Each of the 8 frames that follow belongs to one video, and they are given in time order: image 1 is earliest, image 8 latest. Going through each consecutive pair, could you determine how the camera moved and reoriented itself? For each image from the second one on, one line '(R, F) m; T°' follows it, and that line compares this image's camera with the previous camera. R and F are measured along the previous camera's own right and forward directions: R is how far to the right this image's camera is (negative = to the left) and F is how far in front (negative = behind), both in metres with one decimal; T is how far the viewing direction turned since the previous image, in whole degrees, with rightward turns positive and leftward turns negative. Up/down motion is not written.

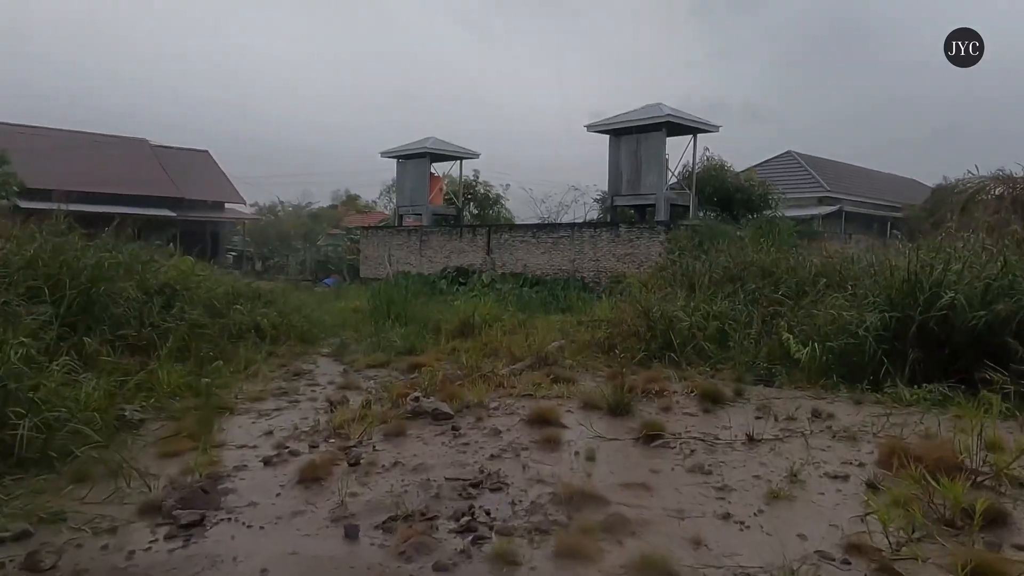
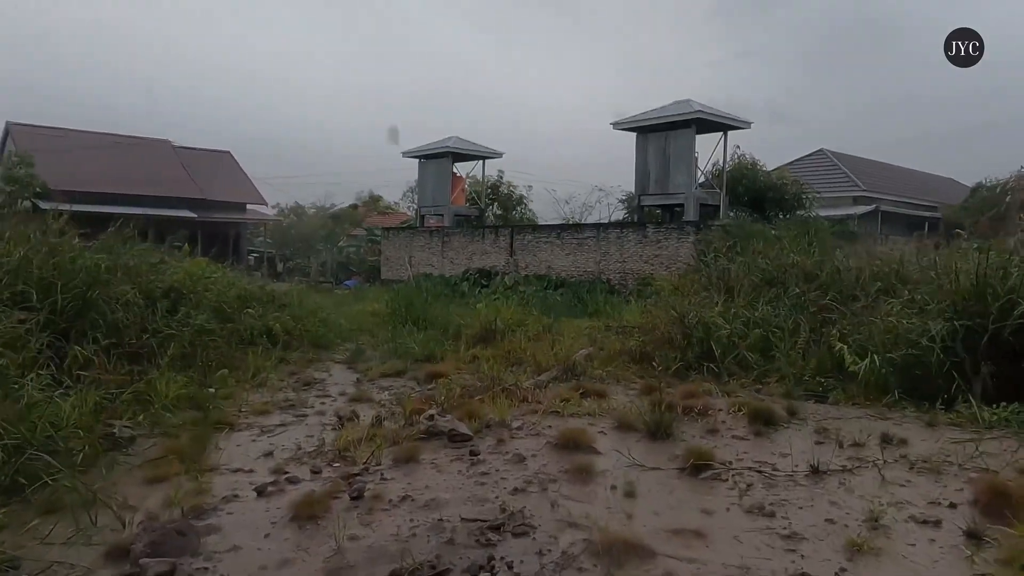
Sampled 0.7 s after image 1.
(0.0, +0.5) m; -2°
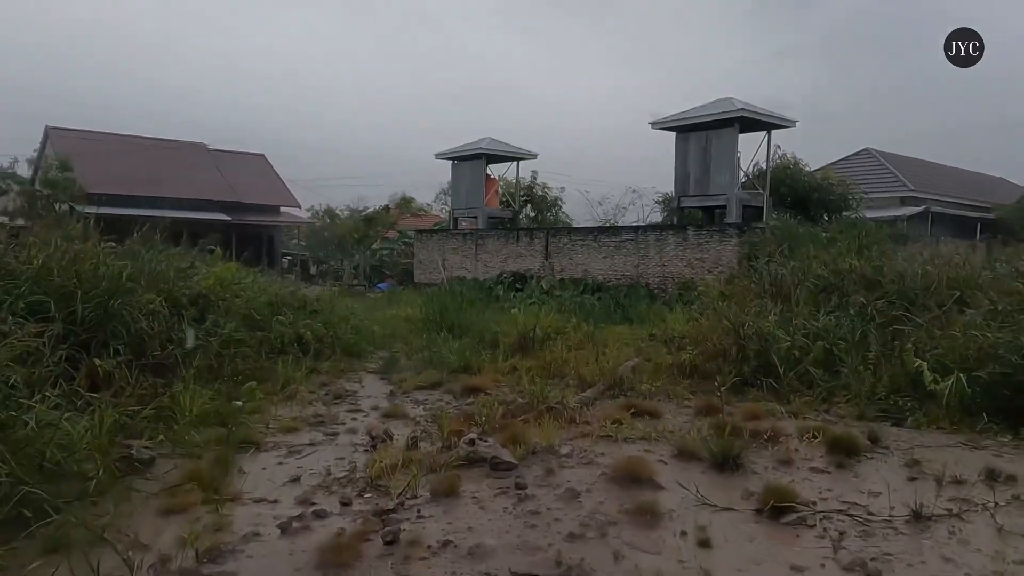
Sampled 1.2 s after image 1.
(-0.1, +0.4) m; -2°
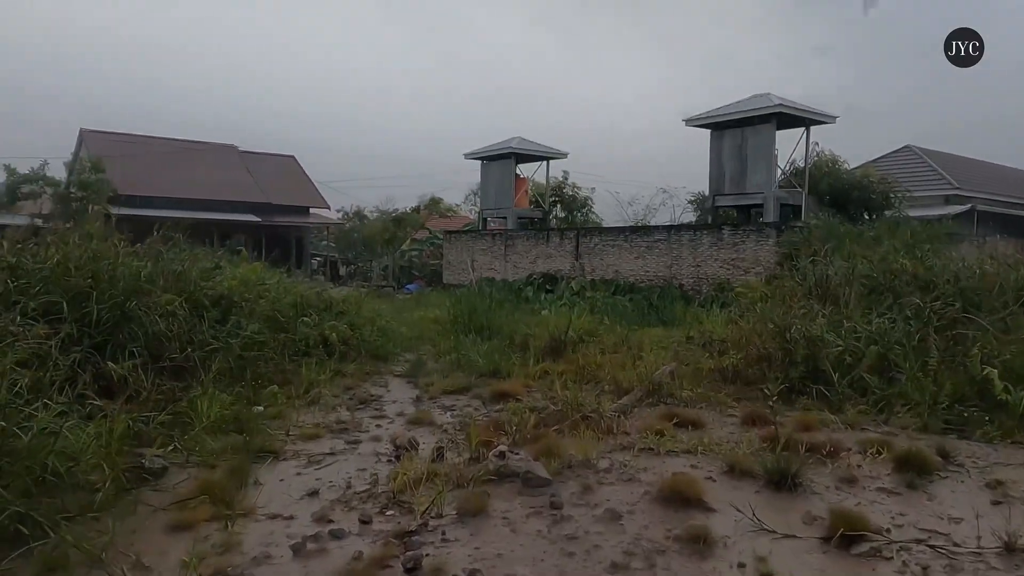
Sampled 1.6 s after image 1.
(0.0, +0.3) m; -2°
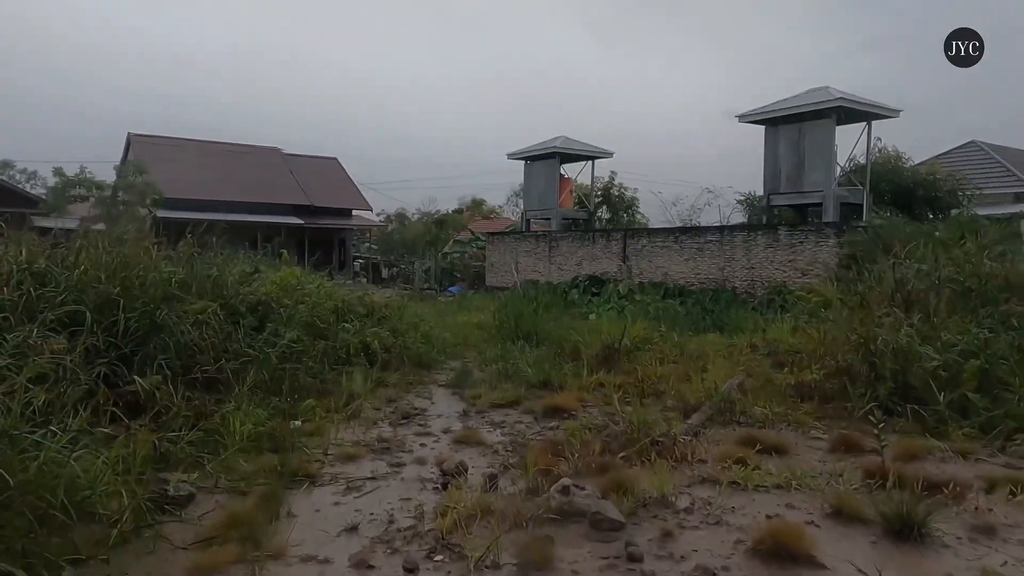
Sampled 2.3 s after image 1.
(-0.1, +0.4) m; -3°
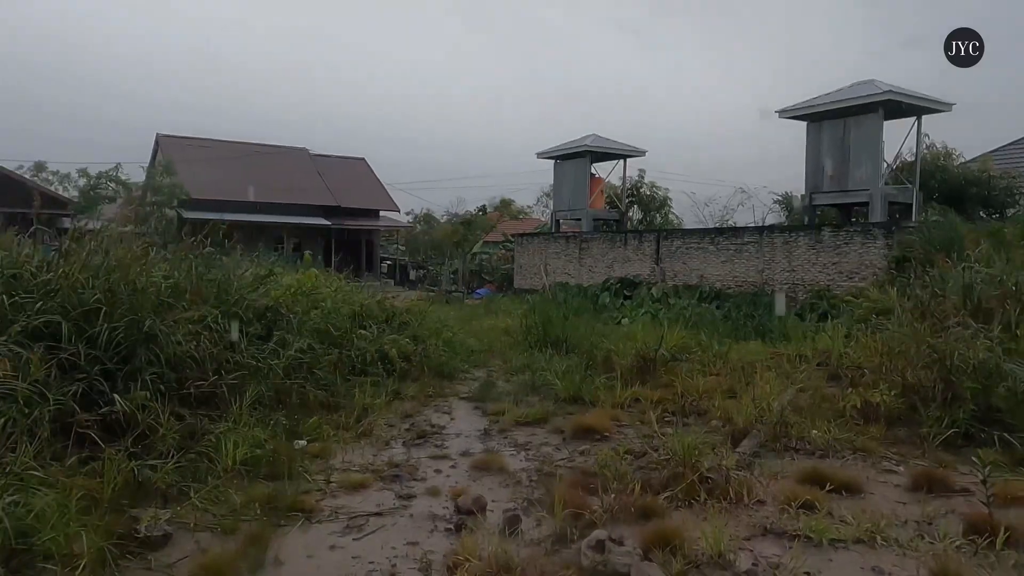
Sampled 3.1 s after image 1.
(0.0, +0.5) m; -2°
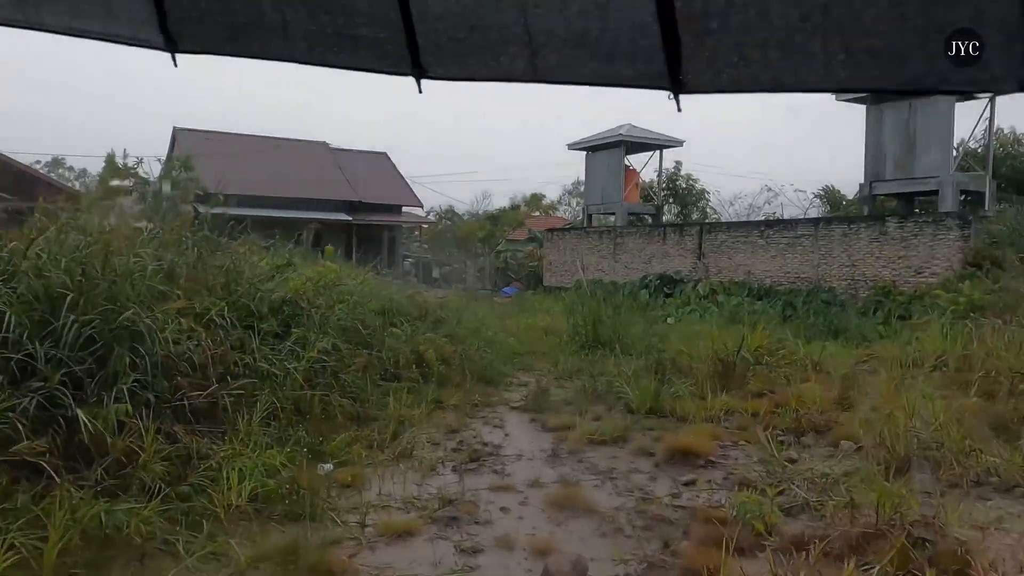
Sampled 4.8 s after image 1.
(-0.3, +0.9) m; -1°
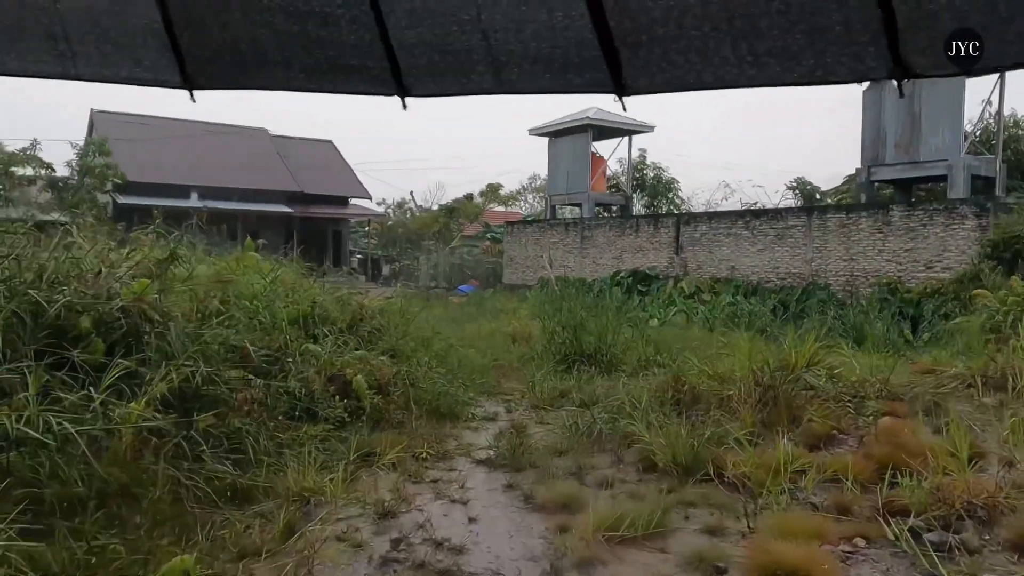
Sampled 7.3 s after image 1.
(0.0, +1.6) m; +3°
